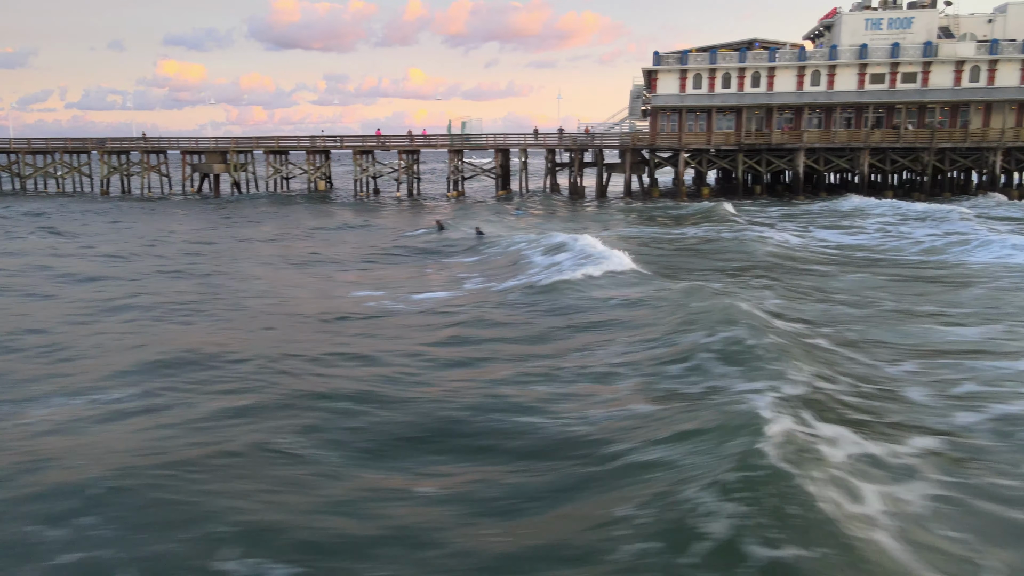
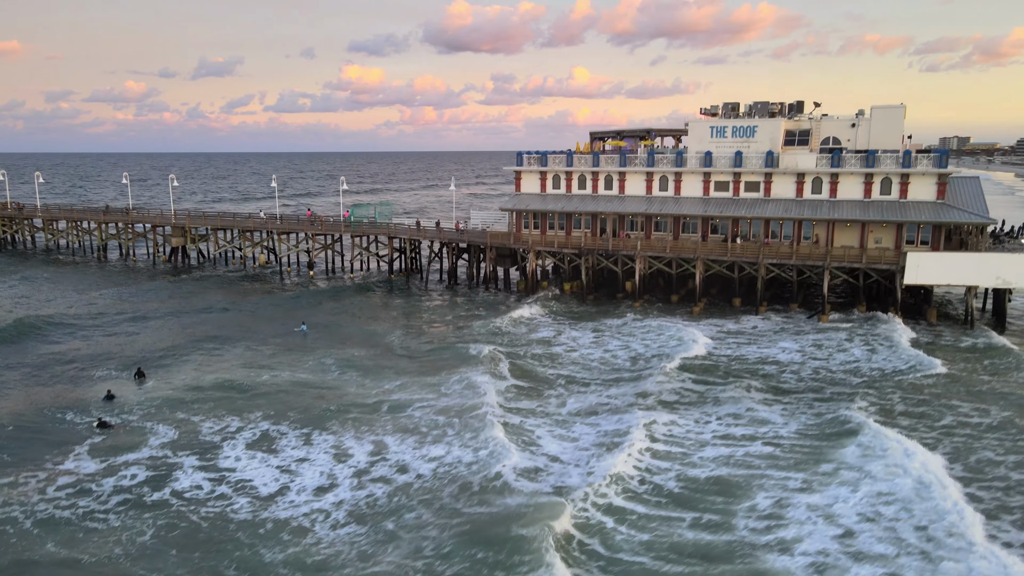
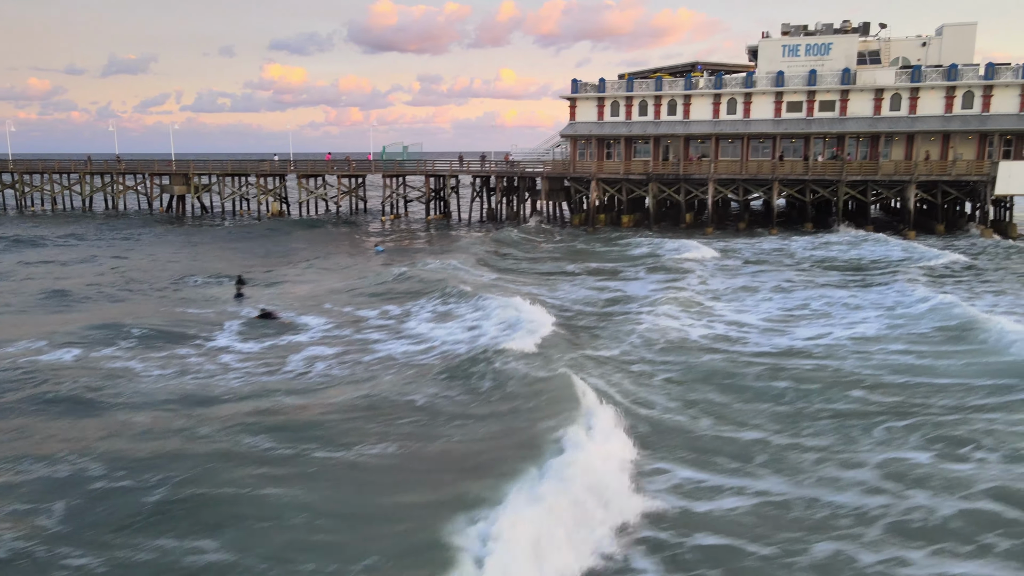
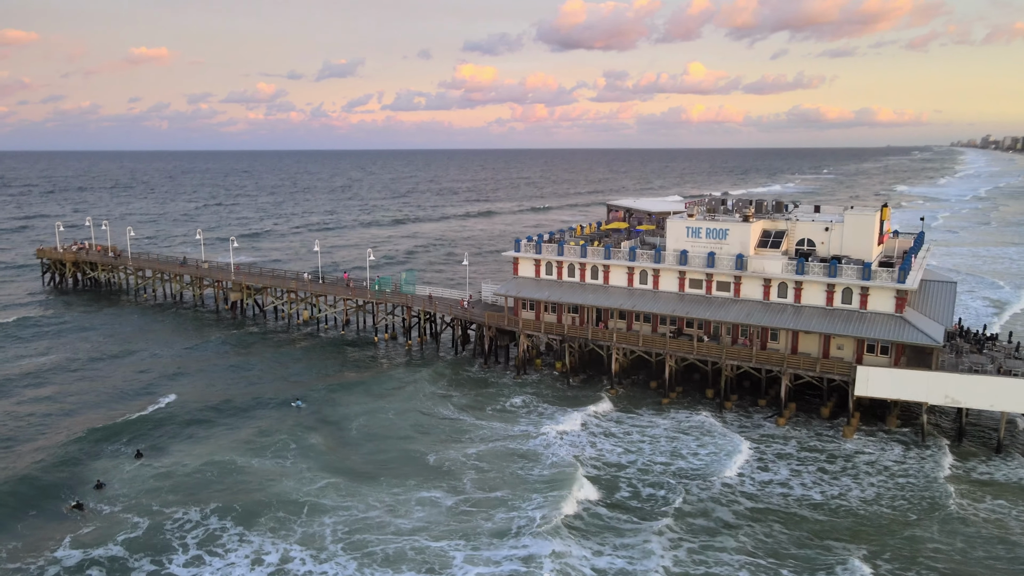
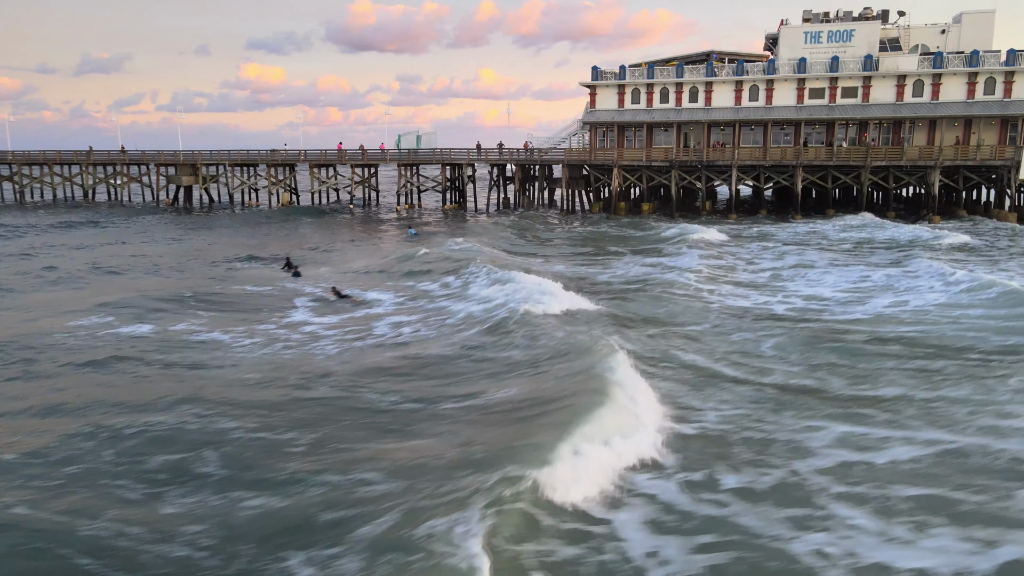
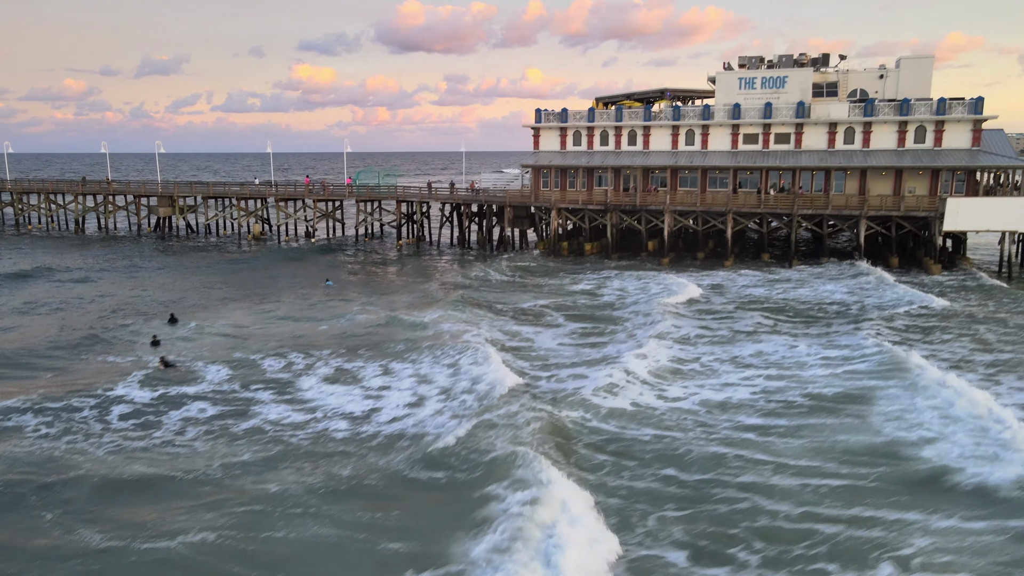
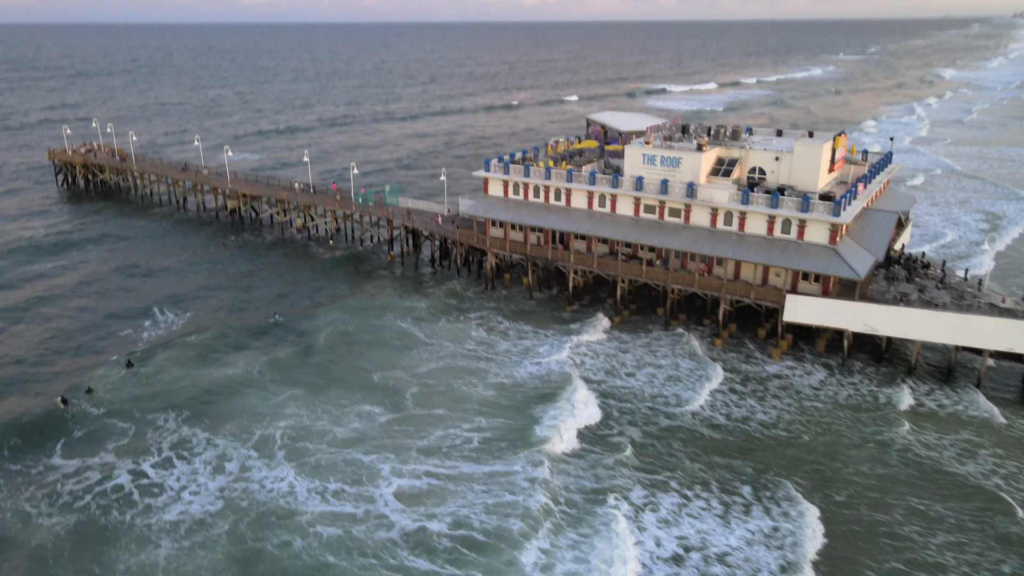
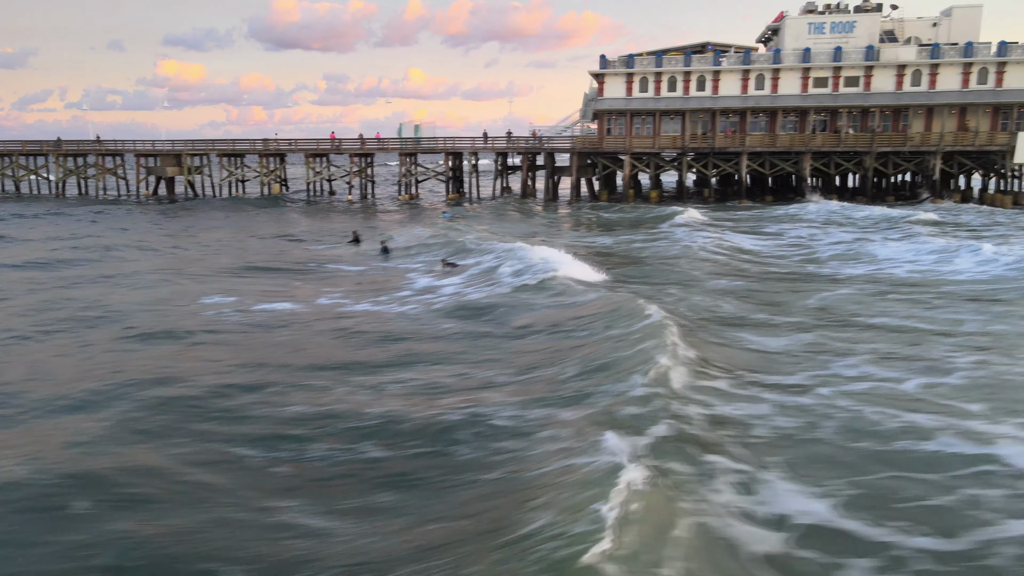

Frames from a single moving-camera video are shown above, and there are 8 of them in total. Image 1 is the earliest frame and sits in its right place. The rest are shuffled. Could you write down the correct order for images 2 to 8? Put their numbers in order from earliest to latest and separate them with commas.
8, 5, 3, 6, 2, 4, 7
